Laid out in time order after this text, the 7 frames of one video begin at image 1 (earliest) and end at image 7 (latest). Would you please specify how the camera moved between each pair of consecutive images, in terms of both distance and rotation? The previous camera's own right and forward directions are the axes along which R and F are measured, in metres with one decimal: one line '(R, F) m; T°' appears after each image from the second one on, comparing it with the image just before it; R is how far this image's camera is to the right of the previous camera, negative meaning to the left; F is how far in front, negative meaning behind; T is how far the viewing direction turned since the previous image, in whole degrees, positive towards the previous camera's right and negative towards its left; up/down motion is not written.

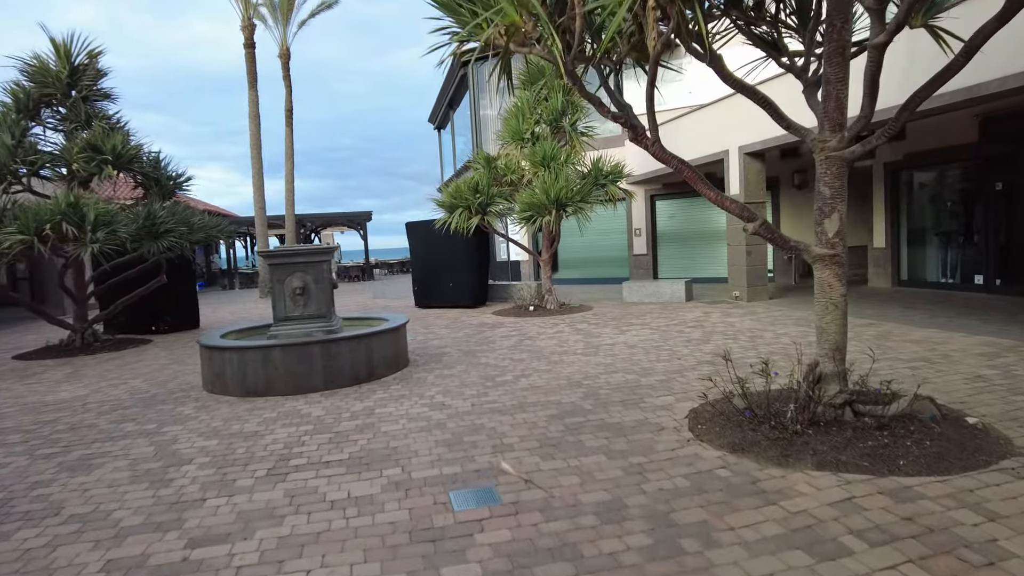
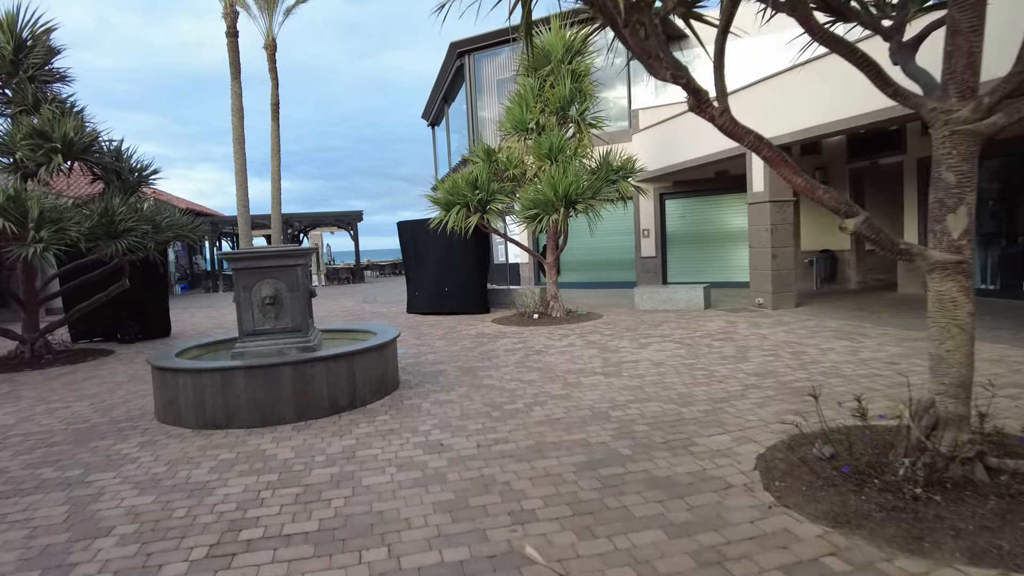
(-0.2, +1.1) m; +1°
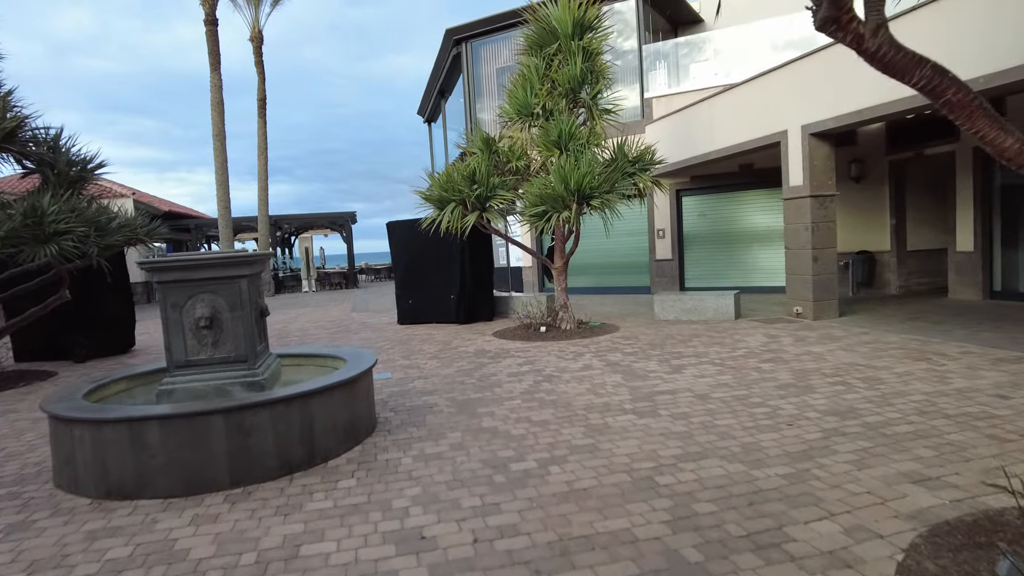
(0.0, +1.3) m; 0°
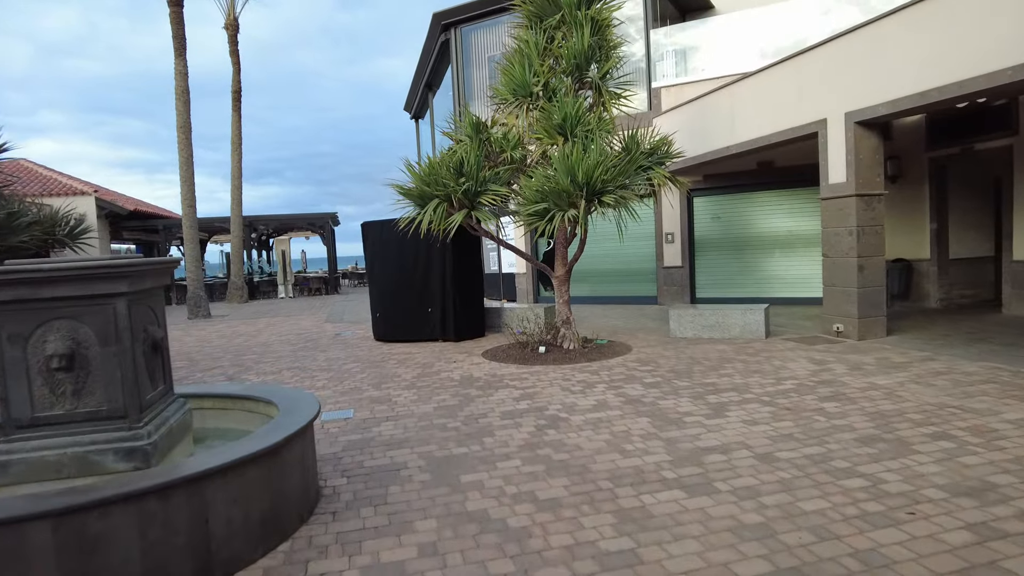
(0.0, +1.4) m; +1°
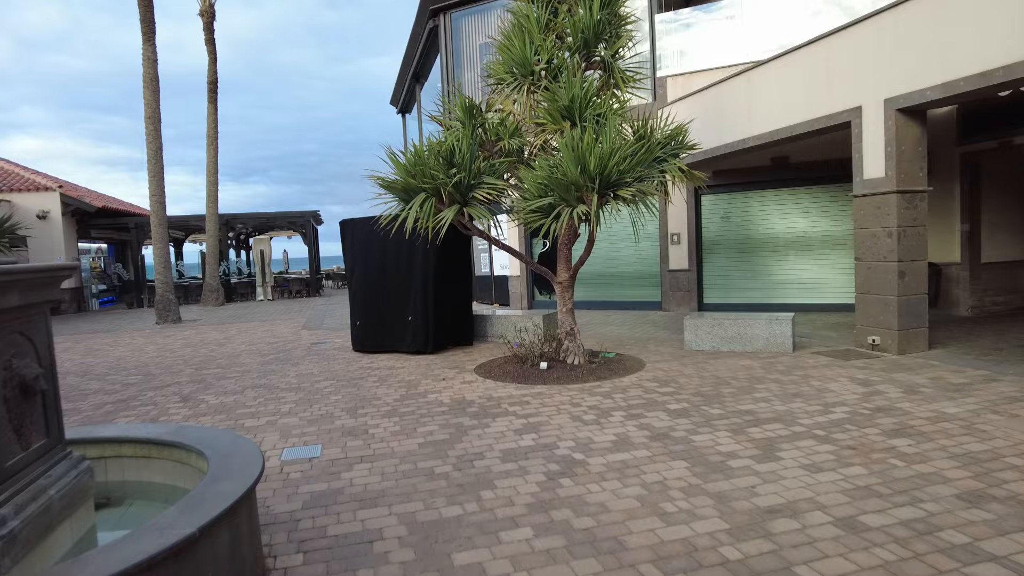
(-0.1, +1.0) m; +1°
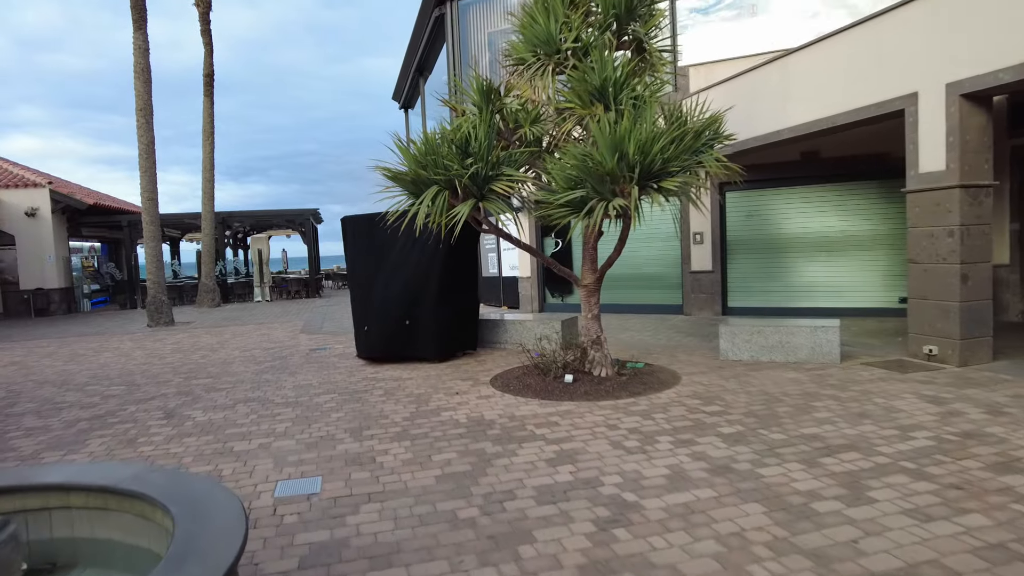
(-0.2, +0.7) m; 0°
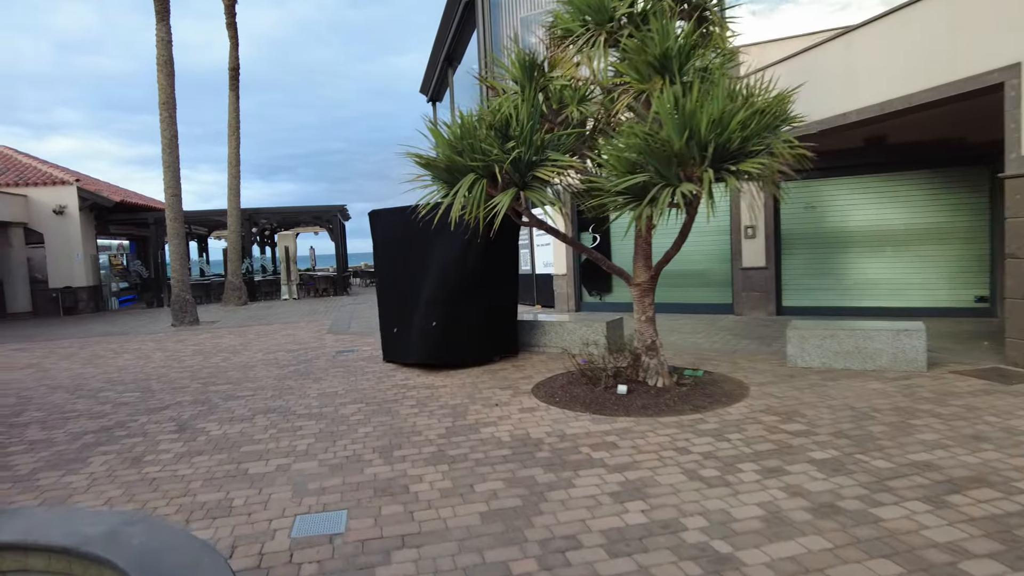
(-0.2, +0.7) m; -2°
